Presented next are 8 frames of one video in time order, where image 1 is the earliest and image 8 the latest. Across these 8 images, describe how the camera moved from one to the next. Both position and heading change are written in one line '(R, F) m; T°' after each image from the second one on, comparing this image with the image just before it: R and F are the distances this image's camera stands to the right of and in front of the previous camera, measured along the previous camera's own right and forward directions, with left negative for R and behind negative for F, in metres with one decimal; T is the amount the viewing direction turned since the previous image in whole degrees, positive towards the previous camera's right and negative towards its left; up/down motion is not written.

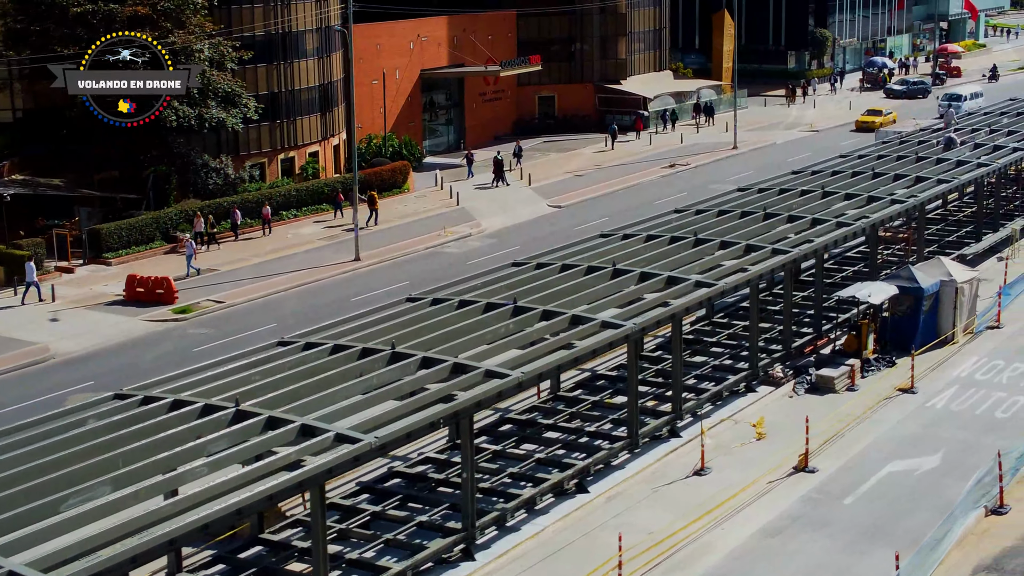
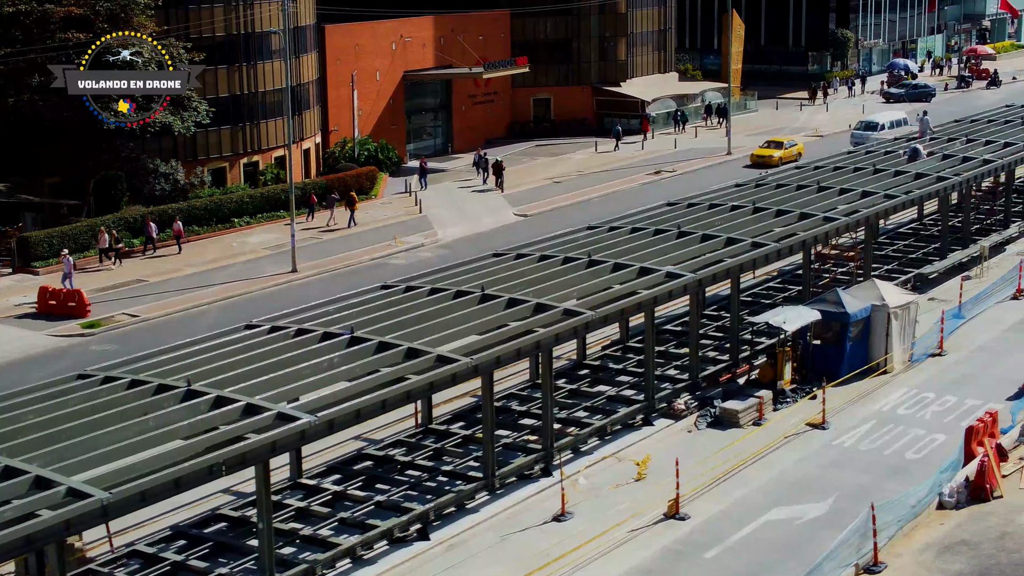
(+3.2, +2.0) m; -2°
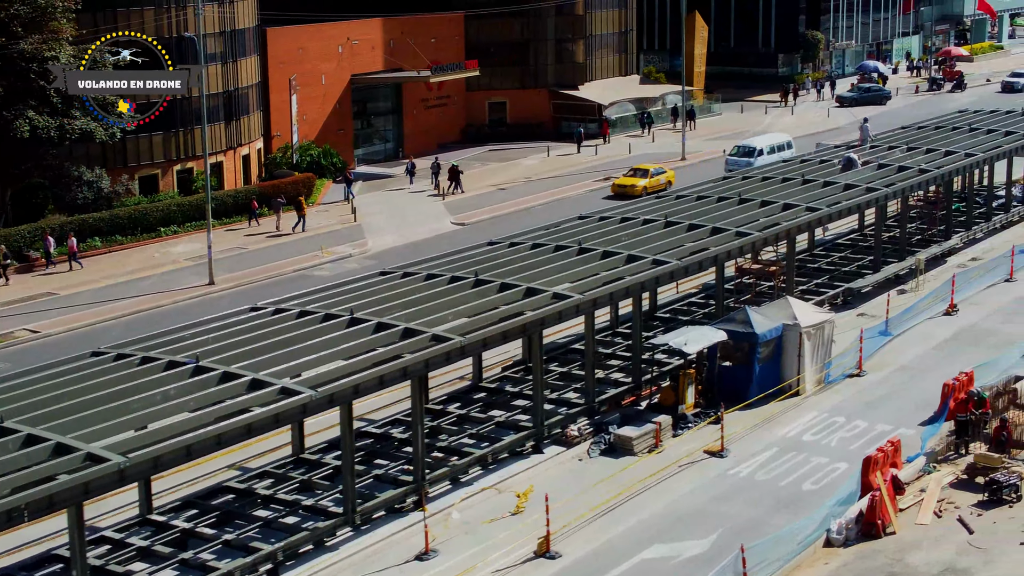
(+1.9, +1.3) m; 0°
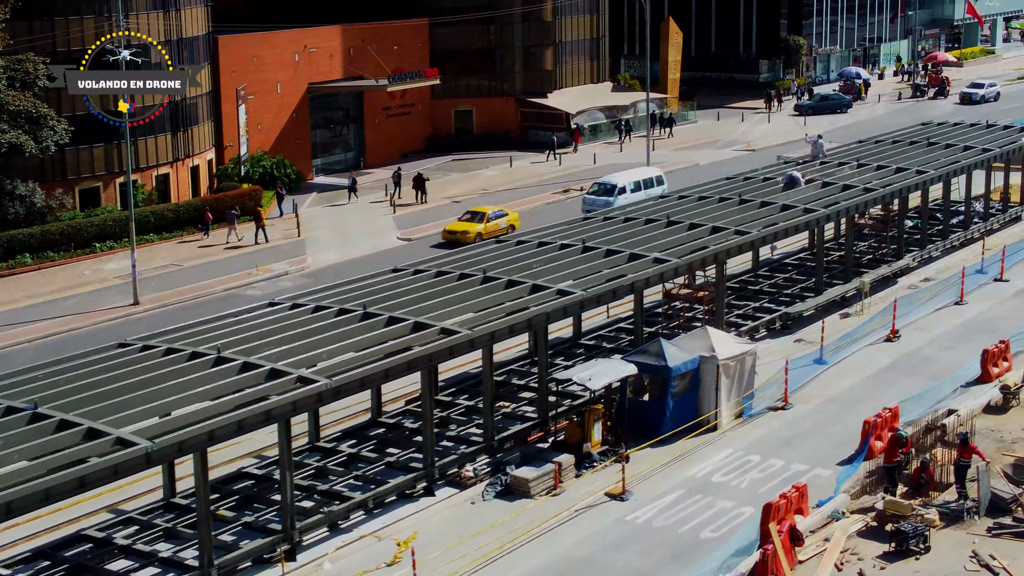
(+1.8, +1.3) m; 0°
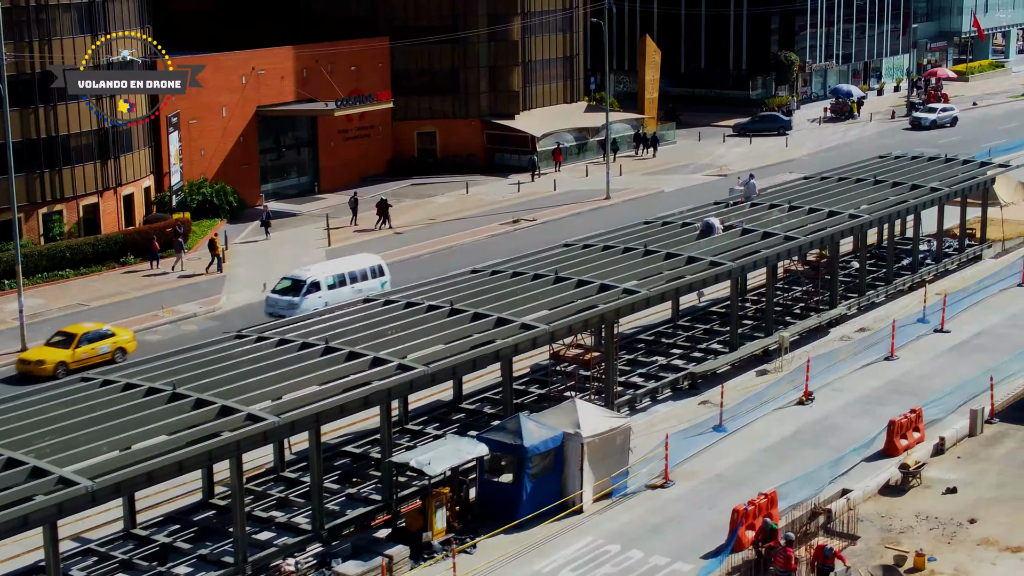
(+3.0, +2.1) m; -1°
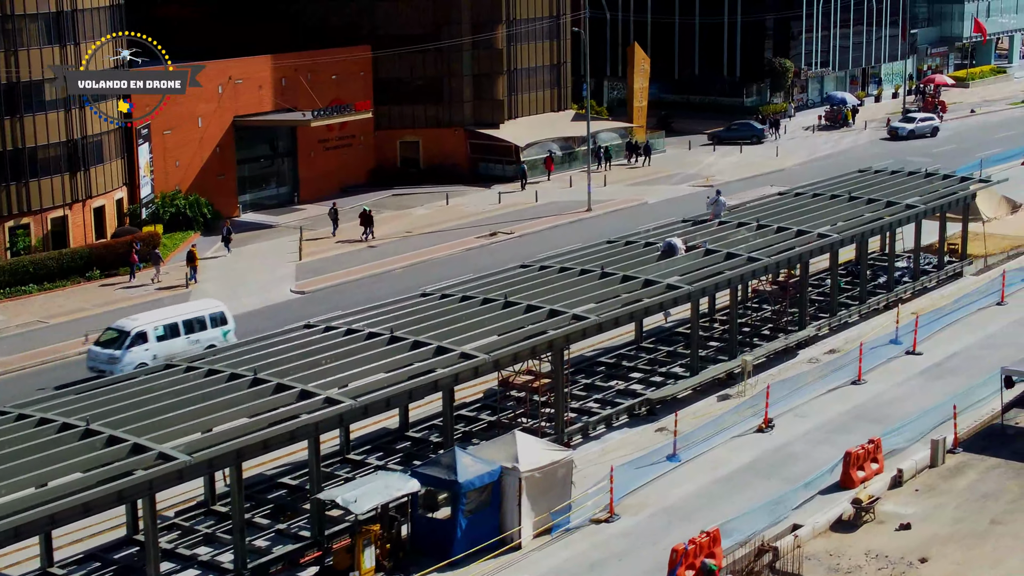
(+1.2, +0.8) m; -1°
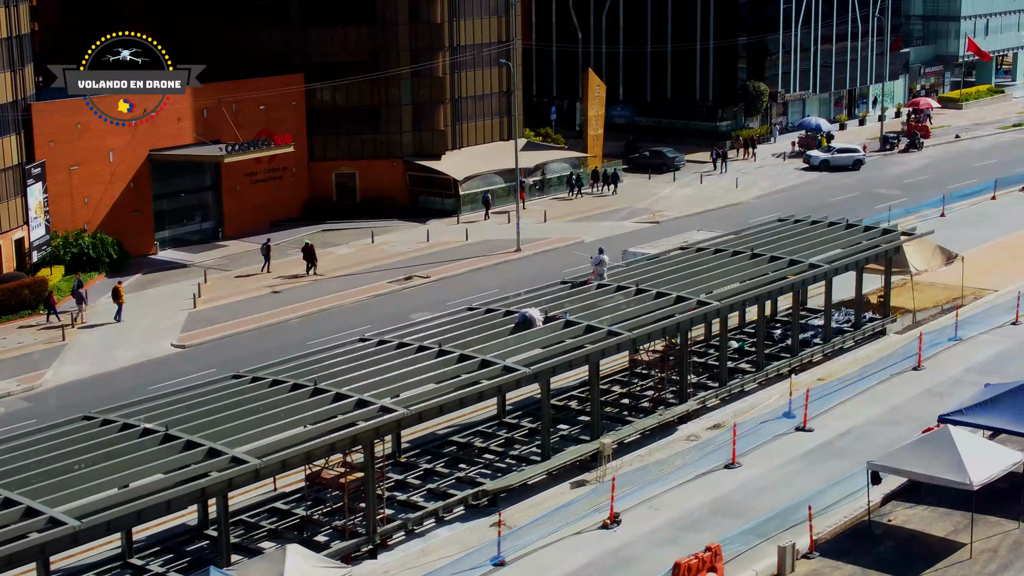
(+3.8, +2.6) m; -1°
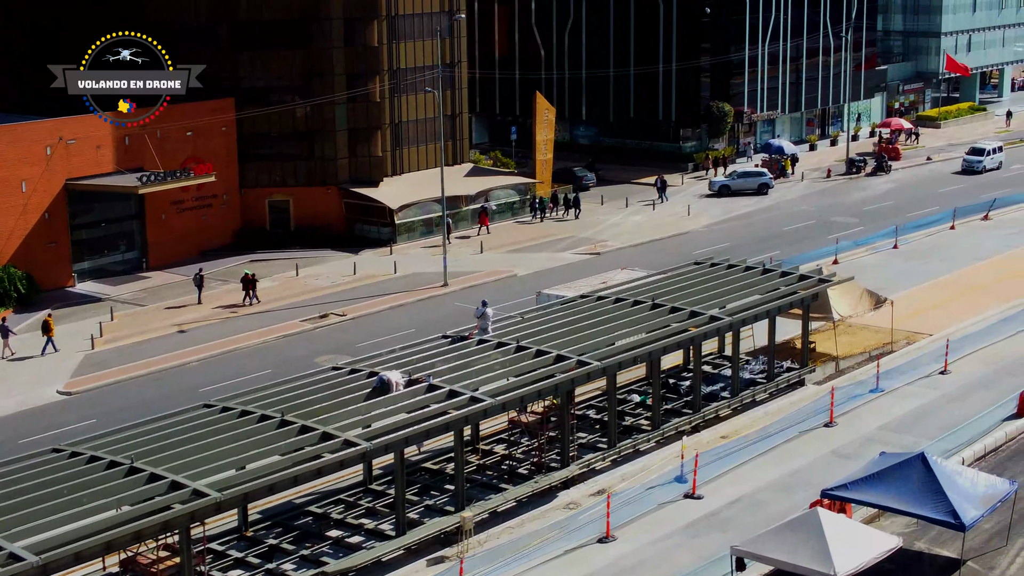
(+2.9, +1.9) m; -1°
